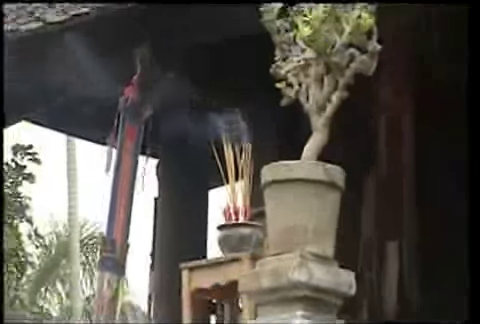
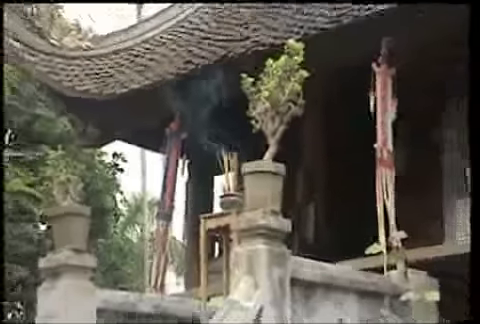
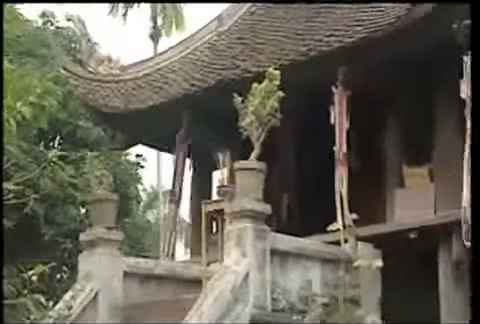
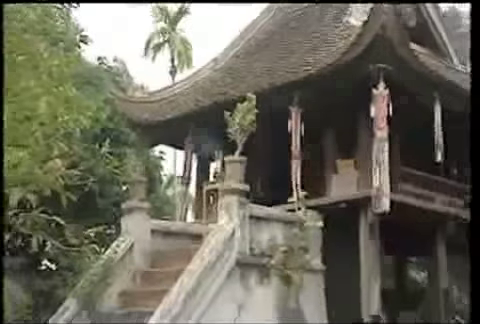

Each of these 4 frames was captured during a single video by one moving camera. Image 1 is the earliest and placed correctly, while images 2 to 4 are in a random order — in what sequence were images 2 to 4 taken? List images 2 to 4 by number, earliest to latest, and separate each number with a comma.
2, 3, 4
